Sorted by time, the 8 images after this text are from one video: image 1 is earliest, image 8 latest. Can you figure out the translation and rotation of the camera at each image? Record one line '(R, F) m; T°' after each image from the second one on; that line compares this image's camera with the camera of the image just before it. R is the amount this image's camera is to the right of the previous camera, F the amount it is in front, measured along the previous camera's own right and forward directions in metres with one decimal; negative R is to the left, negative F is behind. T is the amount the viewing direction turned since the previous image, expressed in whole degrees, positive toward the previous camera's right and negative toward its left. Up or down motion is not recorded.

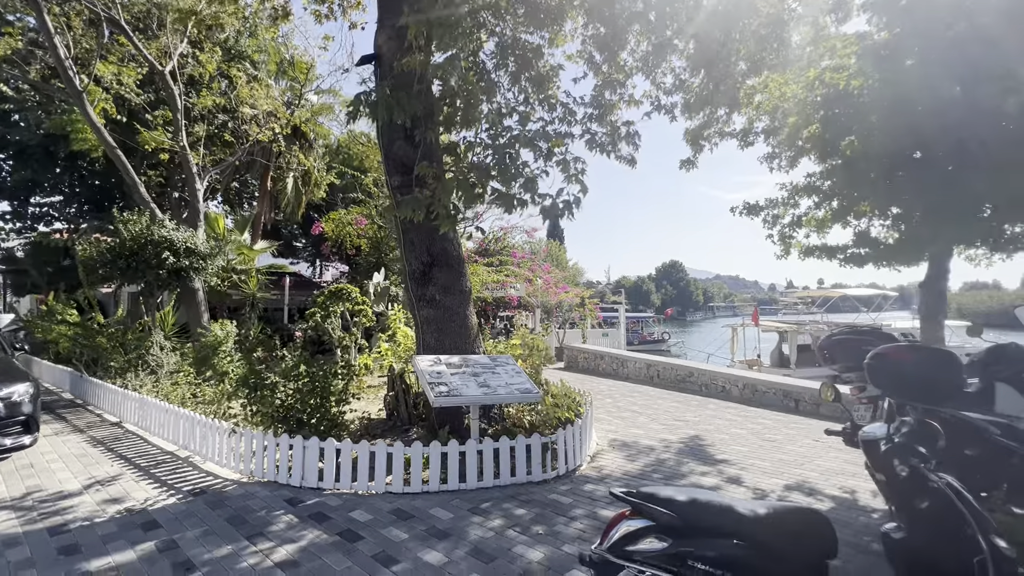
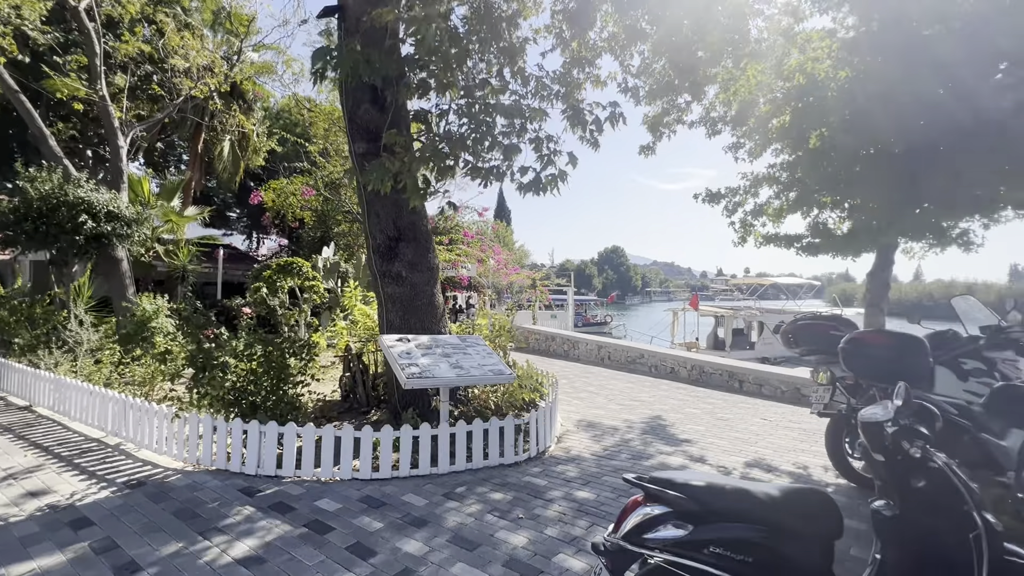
(-0.3, +0.2) m; +7°
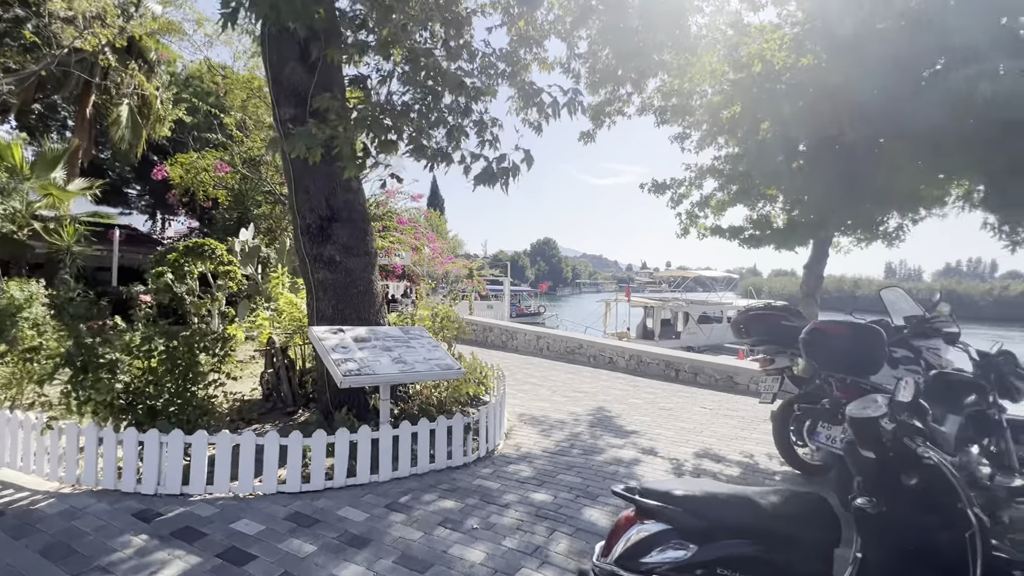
(-0.2, +0.4) m; +8°
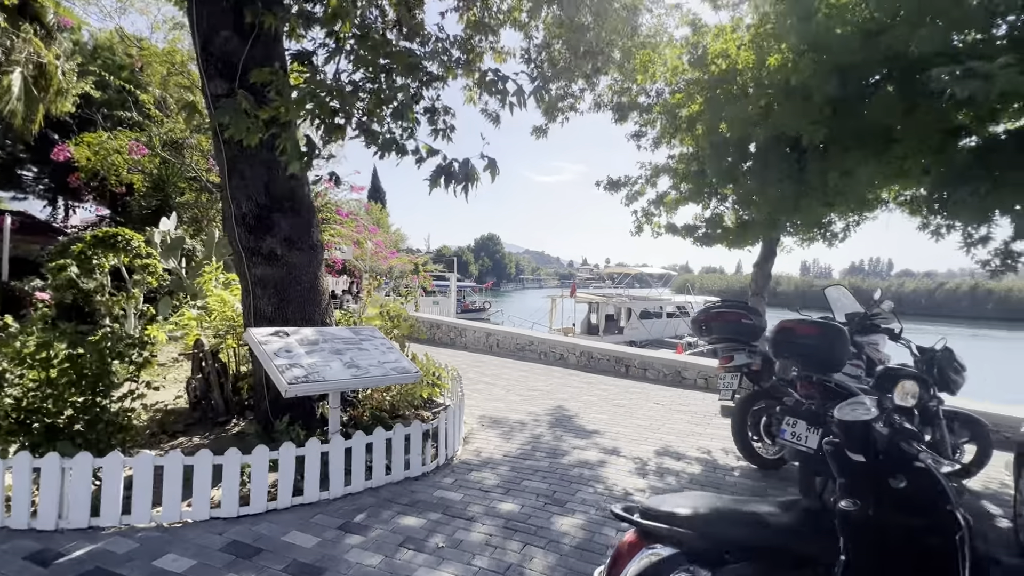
(-0.2, +0.3) m; +7°
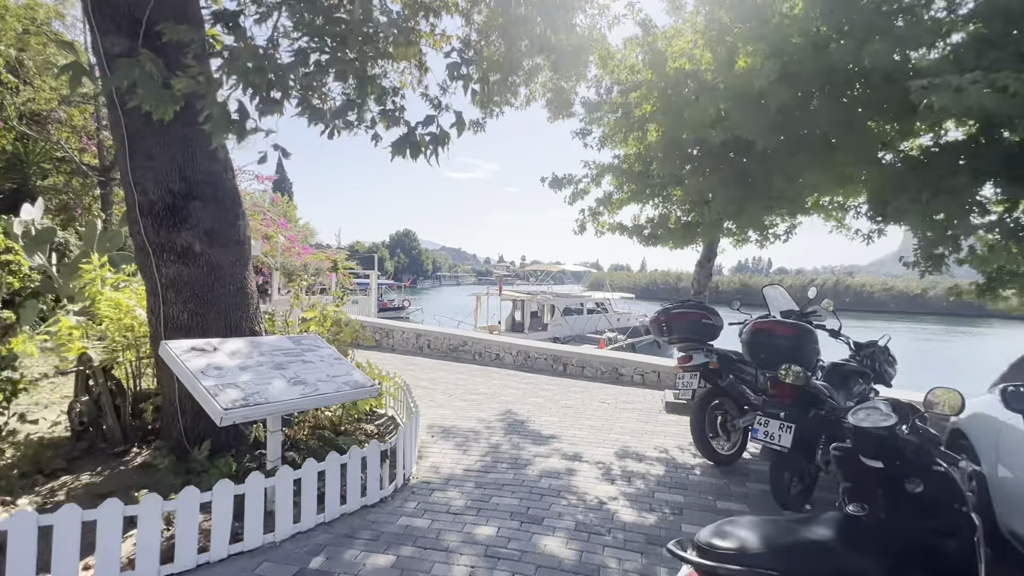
(-0.4, +0.4) m; +10°
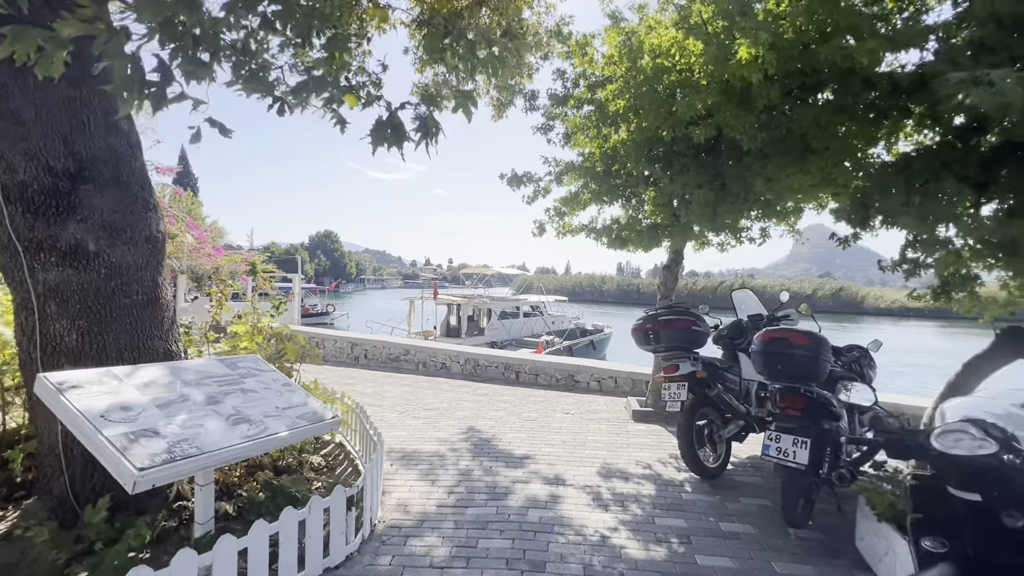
(-0.5, +0.6) m; +9°
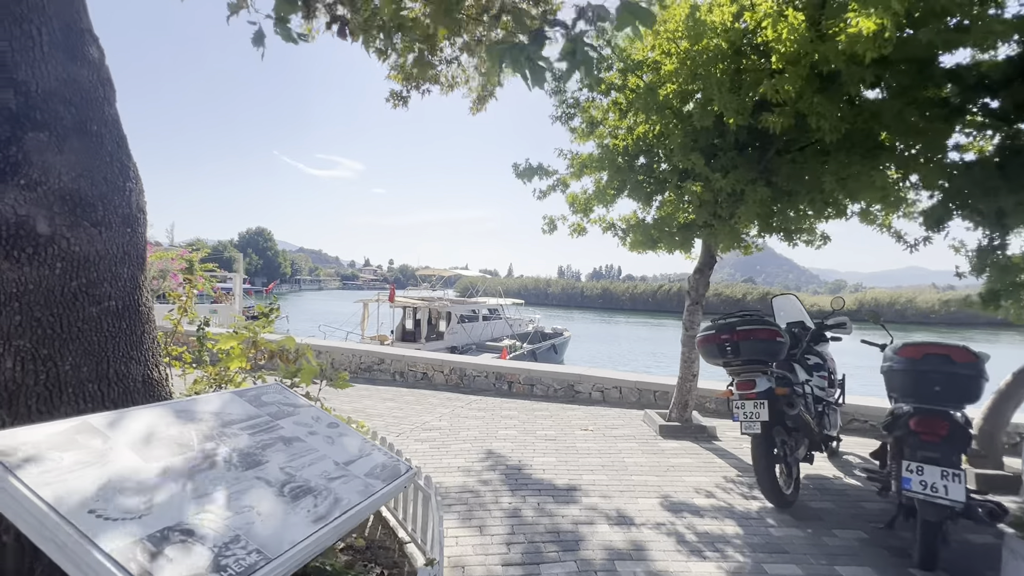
(-1.0, +0.8) m; +7°
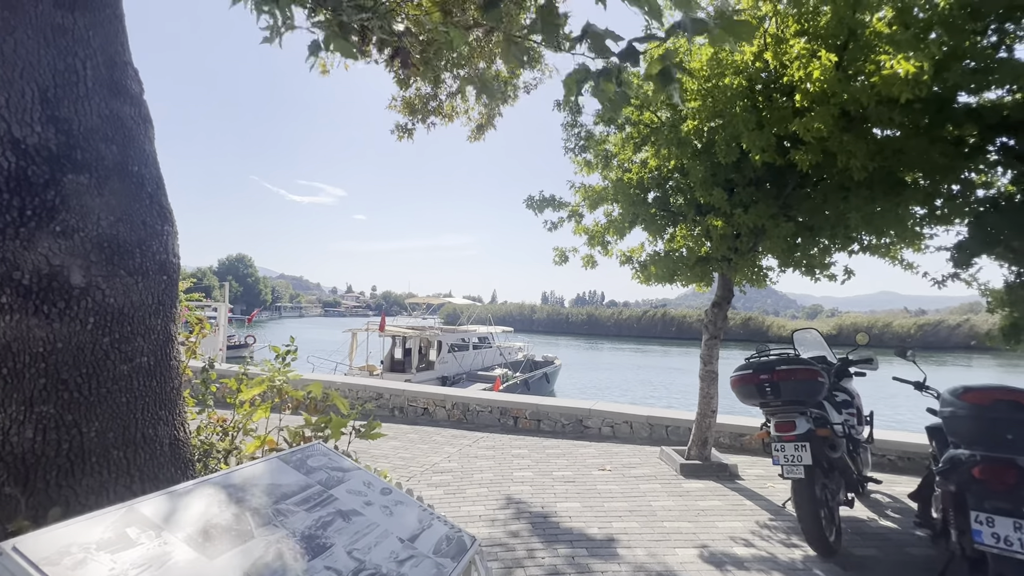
(-0.4, +0.2) m; +2°
